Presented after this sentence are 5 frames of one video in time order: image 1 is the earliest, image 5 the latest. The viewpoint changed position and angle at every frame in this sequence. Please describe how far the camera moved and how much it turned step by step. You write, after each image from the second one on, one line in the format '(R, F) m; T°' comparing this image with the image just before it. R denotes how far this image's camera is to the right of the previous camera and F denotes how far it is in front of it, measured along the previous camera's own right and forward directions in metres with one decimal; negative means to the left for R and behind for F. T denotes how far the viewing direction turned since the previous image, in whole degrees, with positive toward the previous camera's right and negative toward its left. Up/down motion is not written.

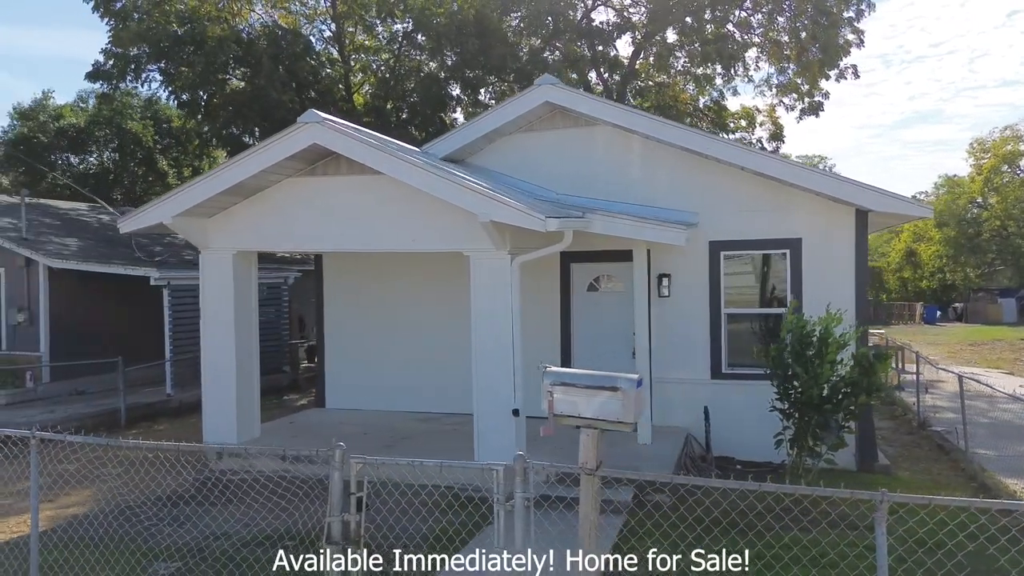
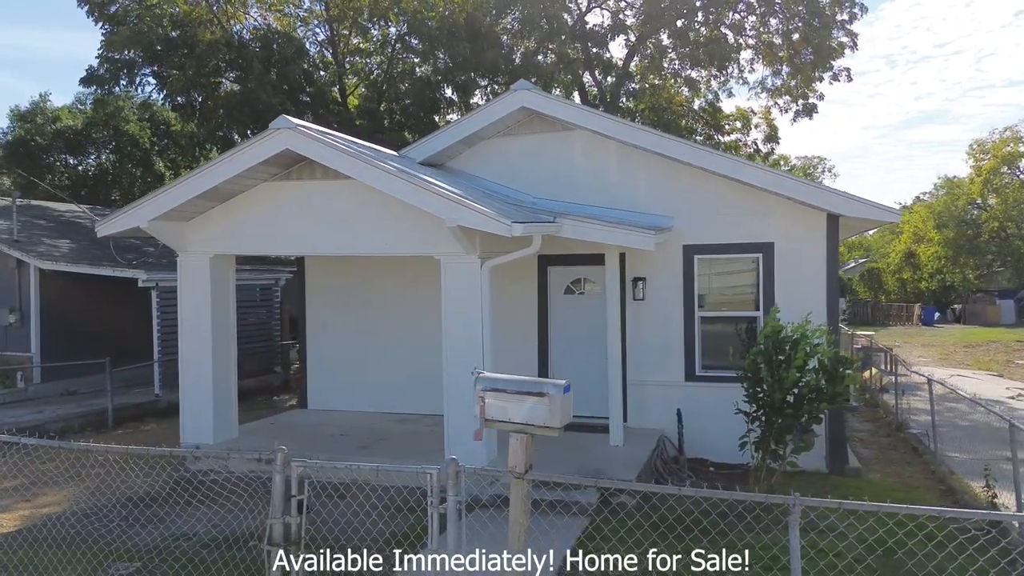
(+0.4, -0.1) m; 0°
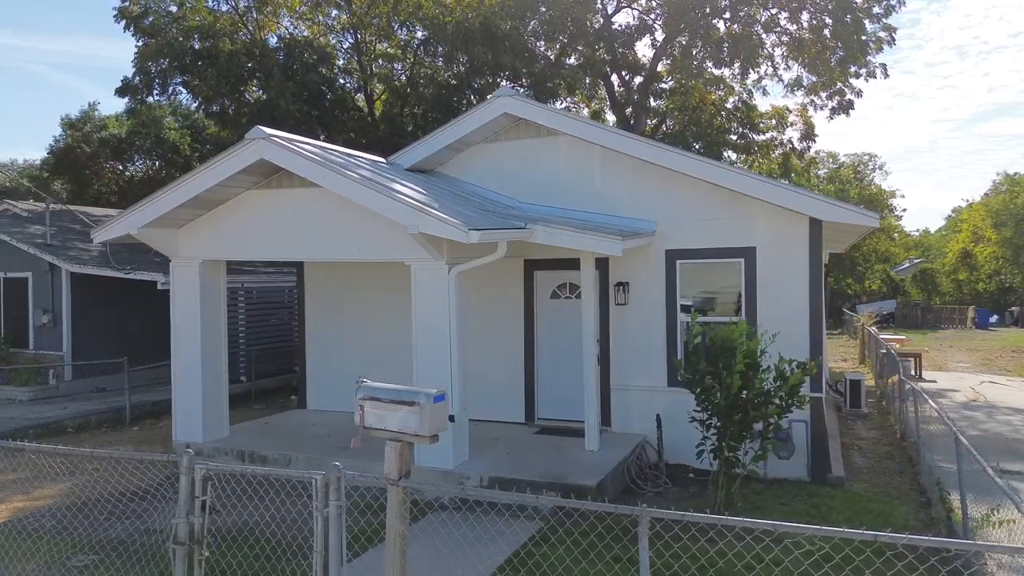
(+0.9, -0.1) m; -4°
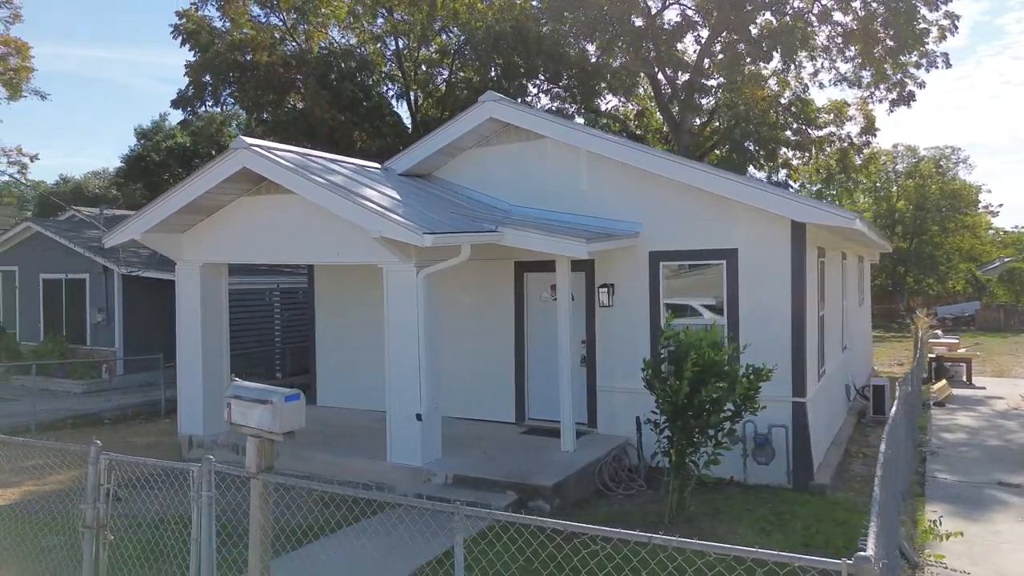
(+1.2, -0.1) m; -6°
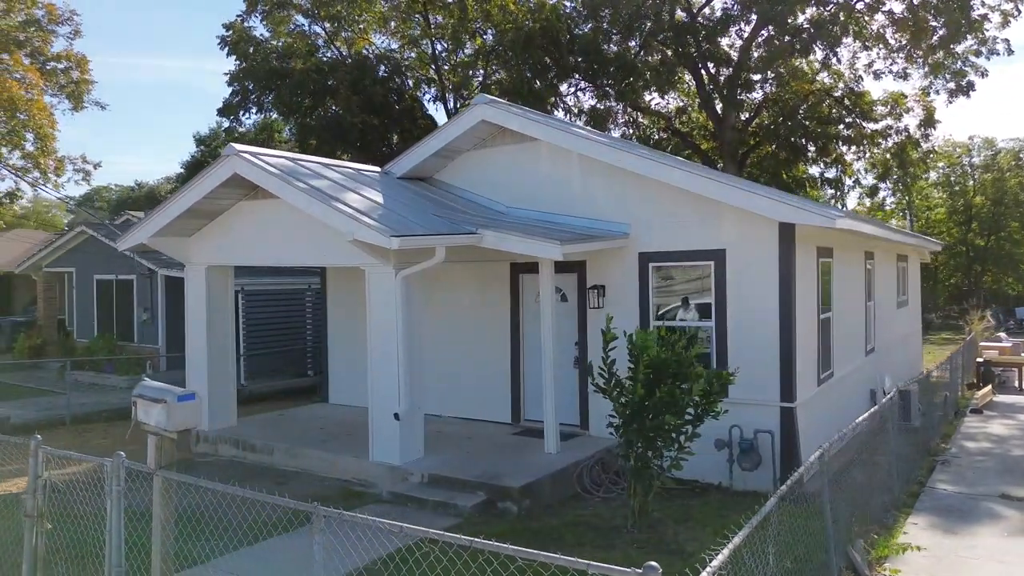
(+1.0, 0.0) m; -6°
